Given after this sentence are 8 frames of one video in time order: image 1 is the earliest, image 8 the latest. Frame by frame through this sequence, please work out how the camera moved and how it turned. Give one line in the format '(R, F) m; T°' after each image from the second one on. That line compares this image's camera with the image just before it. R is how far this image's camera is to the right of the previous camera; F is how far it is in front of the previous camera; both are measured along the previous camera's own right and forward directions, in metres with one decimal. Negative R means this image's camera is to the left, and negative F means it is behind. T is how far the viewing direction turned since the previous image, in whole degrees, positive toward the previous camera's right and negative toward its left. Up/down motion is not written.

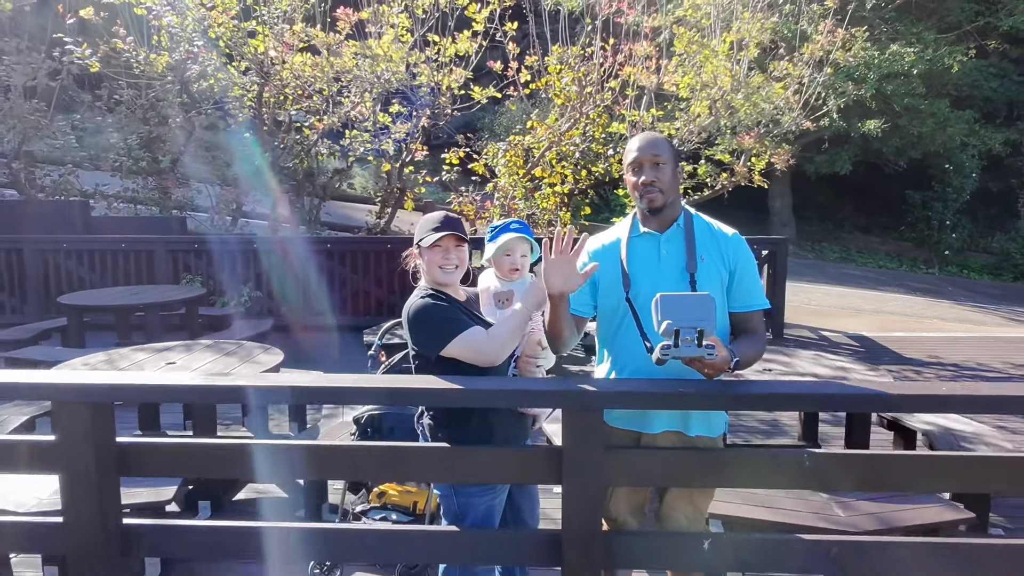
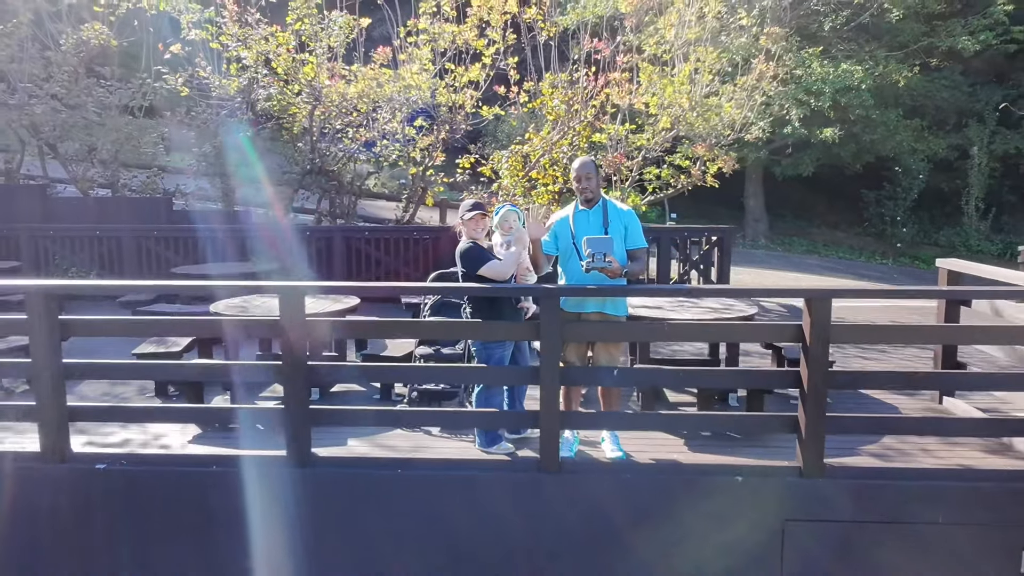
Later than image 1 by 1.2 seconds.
(0.0, -1.4) m; 0°
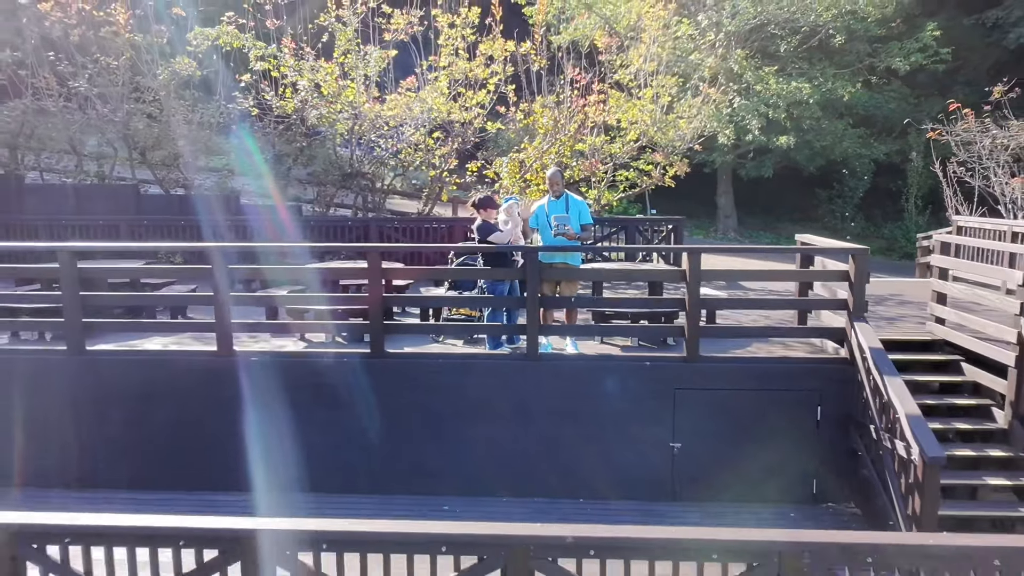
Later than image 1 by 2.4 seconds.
(0.0, -1.9) m; 0°
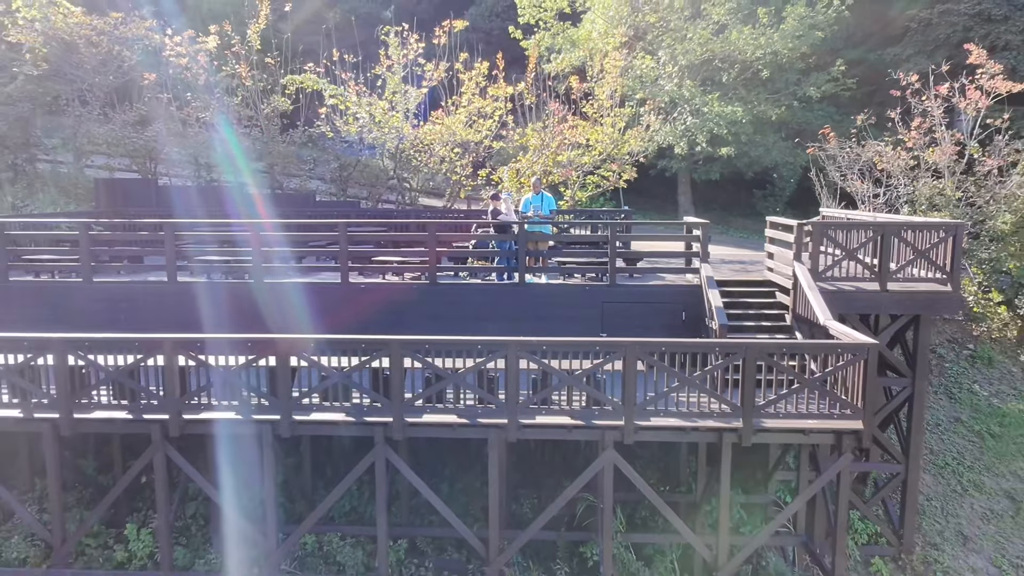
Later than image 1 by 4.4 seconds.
(0.0, -3.7) m; 0°
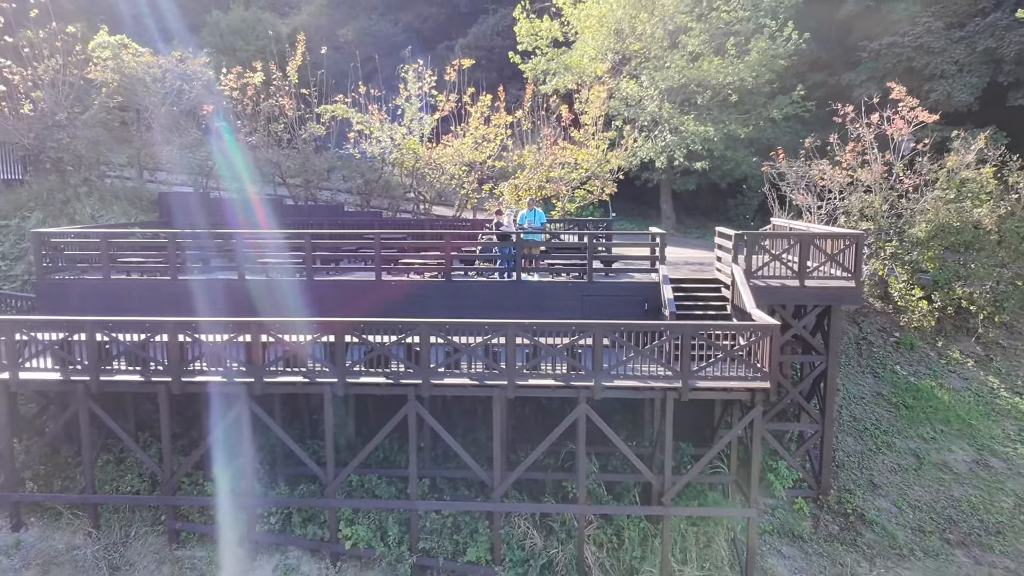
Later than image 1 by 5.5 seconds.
(0.0, -2.3) m; 0°
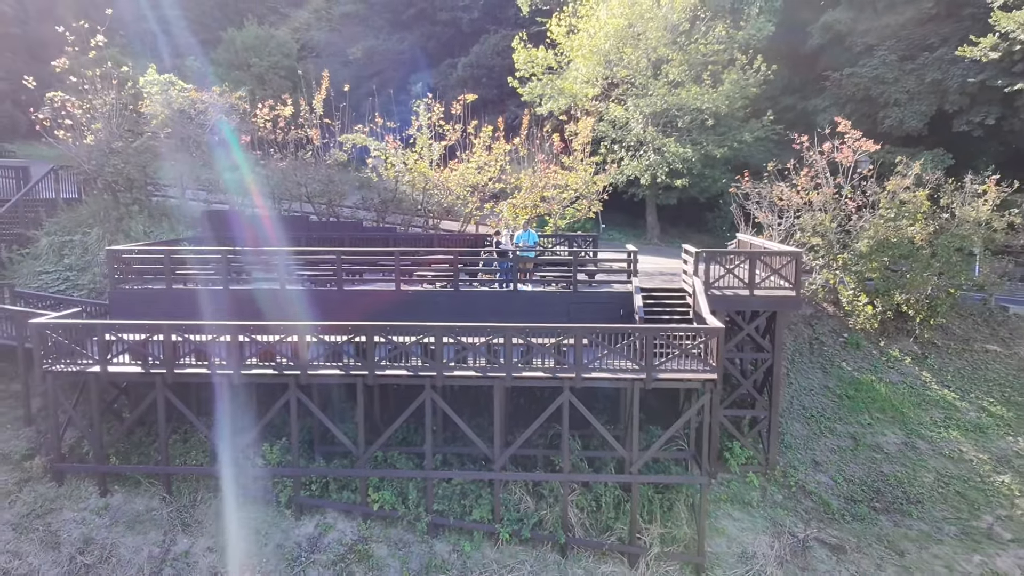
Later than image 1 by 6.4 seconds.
(0.0, -2.1) m; 0°
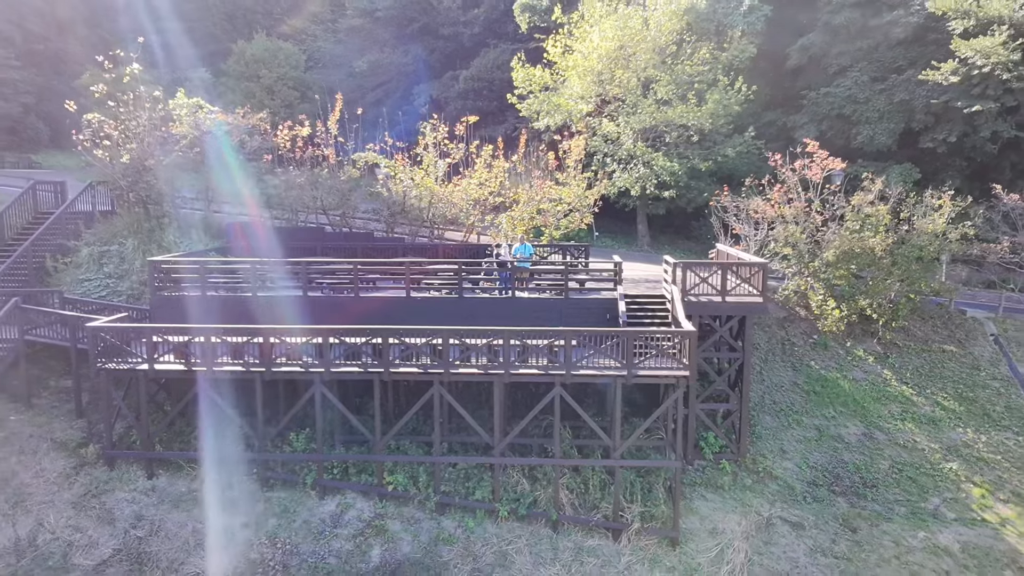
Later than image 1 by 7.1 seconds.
(0.0, -1.5) m; 0°
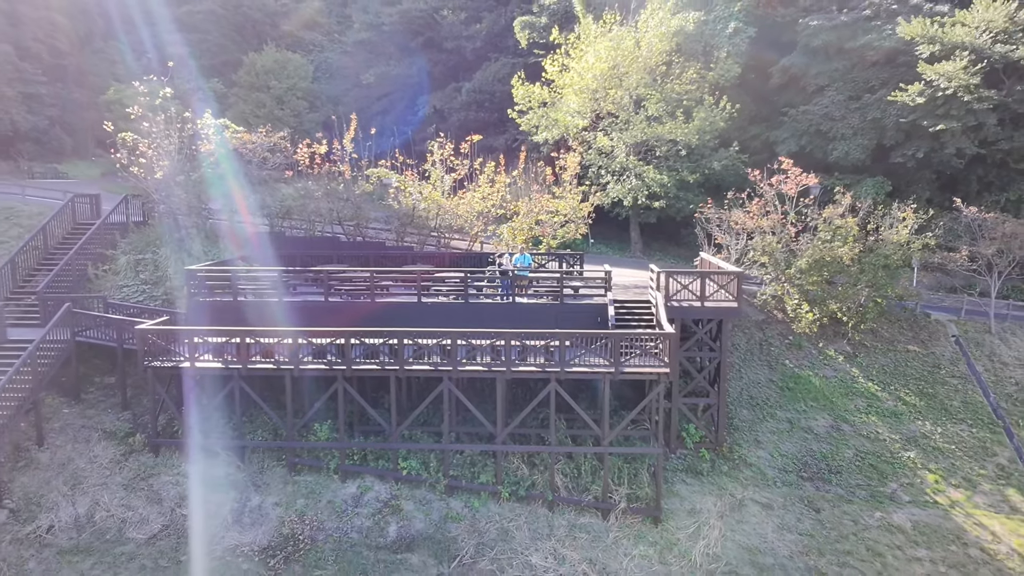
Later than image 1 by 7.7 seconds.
(0.0, -1.6) m; 0°
